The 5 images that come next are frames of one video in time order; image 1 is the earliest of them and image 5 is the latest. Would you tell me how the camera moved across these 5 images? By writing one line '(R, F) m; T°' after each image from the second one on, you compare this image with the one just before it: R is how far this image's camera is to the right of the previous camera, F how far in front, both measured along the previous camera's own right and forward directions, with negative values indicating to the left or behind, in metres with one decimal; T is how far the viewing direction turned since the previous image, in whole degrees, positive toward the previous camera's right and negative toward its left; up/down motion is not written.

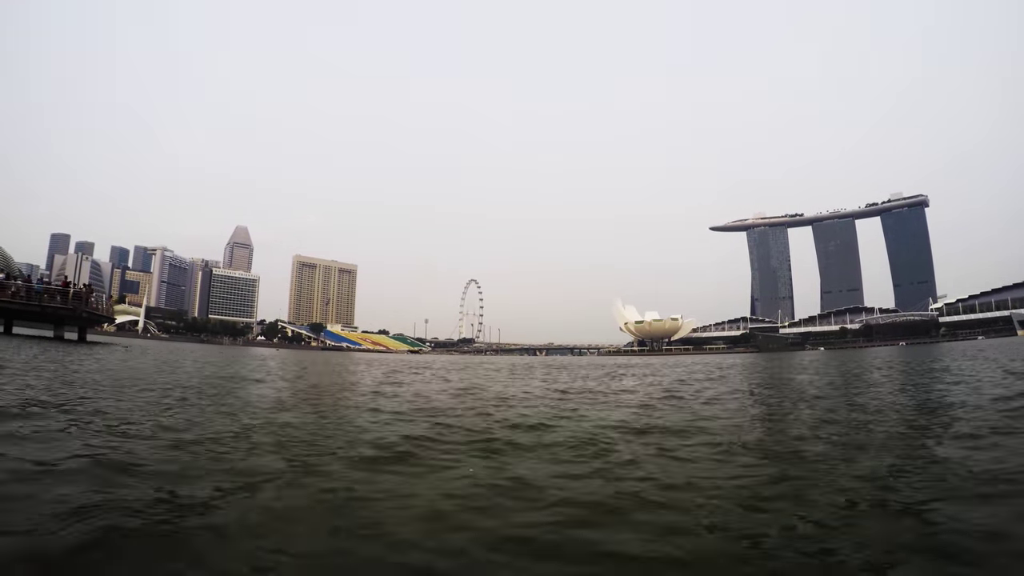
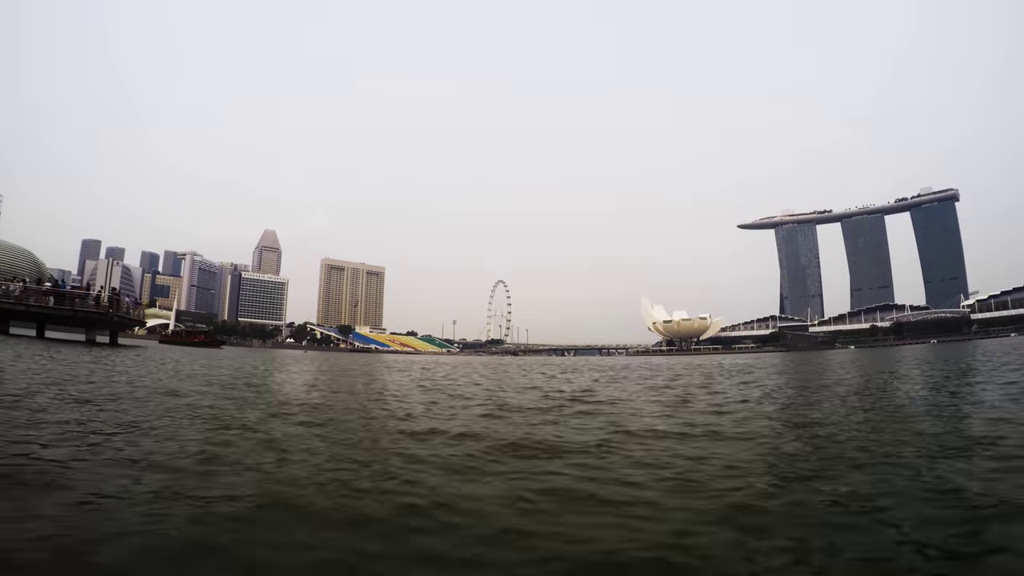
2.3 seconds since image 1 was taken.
(-1.8, +0.2) m; -2°
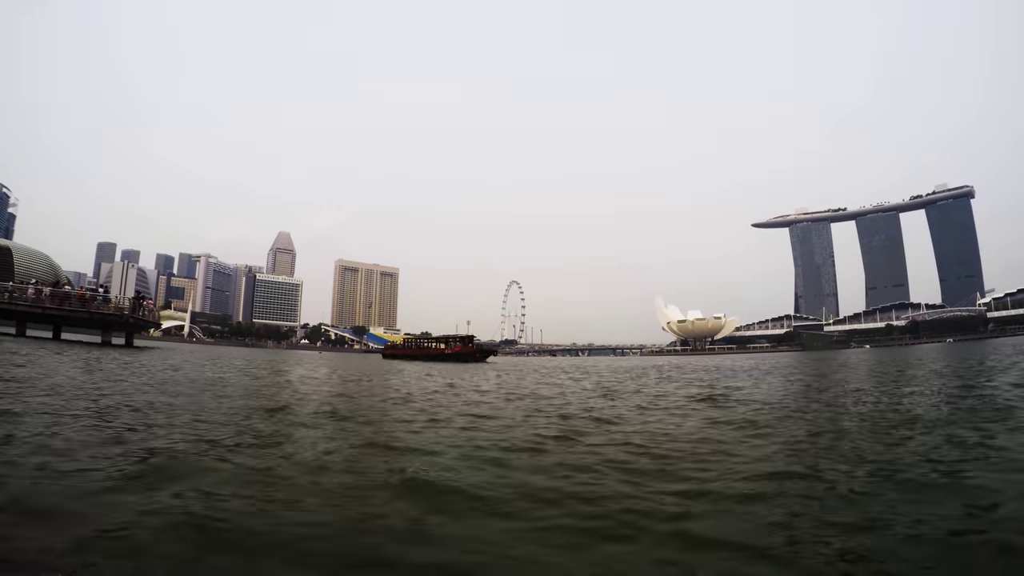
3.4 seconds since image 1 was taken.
(-0.9, 0.0) m; -1°
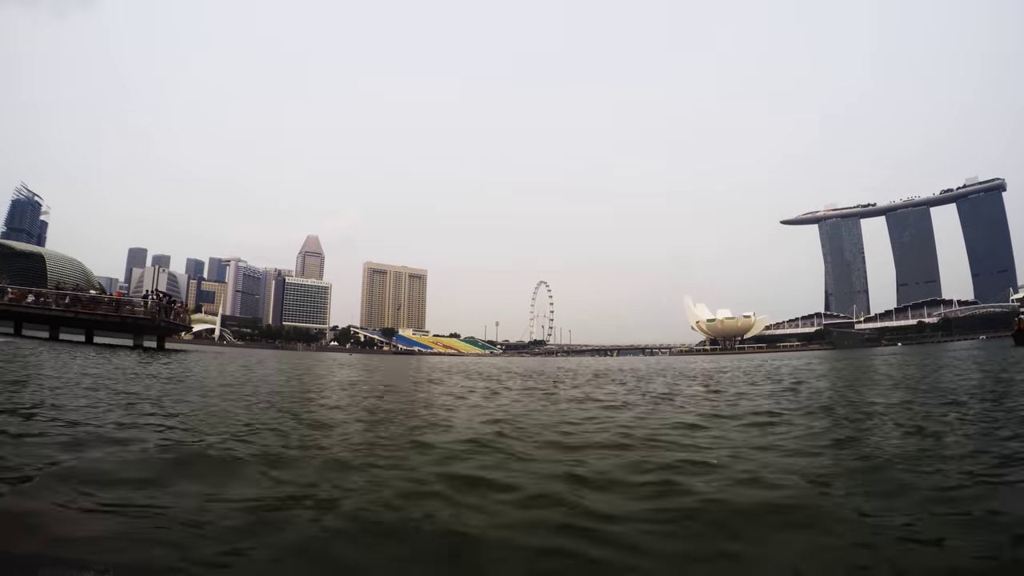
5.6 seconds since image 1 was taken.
(-1.8, -0.2) m; -2°
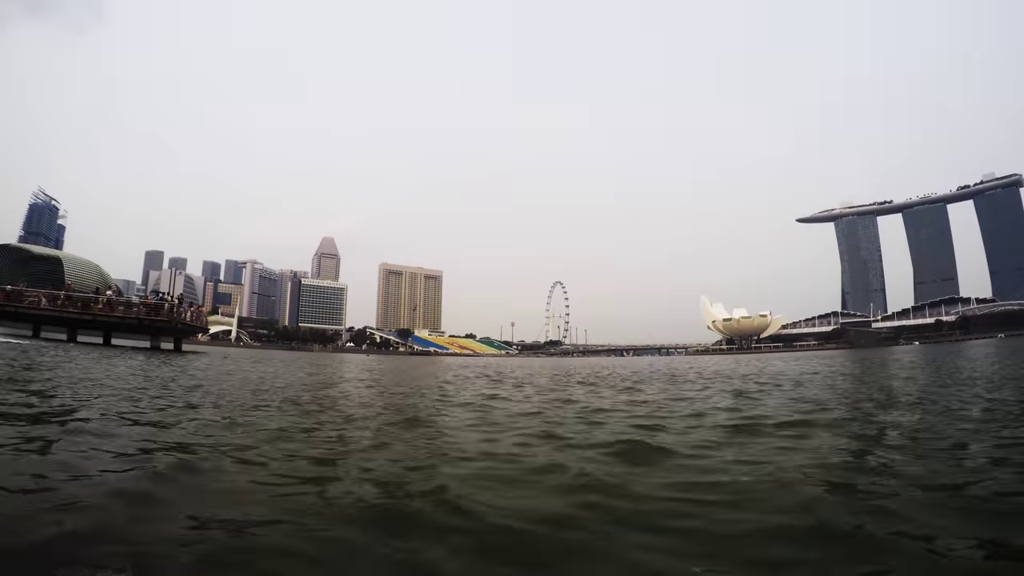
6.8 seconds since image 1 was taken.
(-1.0, -0.2) m; -1°
